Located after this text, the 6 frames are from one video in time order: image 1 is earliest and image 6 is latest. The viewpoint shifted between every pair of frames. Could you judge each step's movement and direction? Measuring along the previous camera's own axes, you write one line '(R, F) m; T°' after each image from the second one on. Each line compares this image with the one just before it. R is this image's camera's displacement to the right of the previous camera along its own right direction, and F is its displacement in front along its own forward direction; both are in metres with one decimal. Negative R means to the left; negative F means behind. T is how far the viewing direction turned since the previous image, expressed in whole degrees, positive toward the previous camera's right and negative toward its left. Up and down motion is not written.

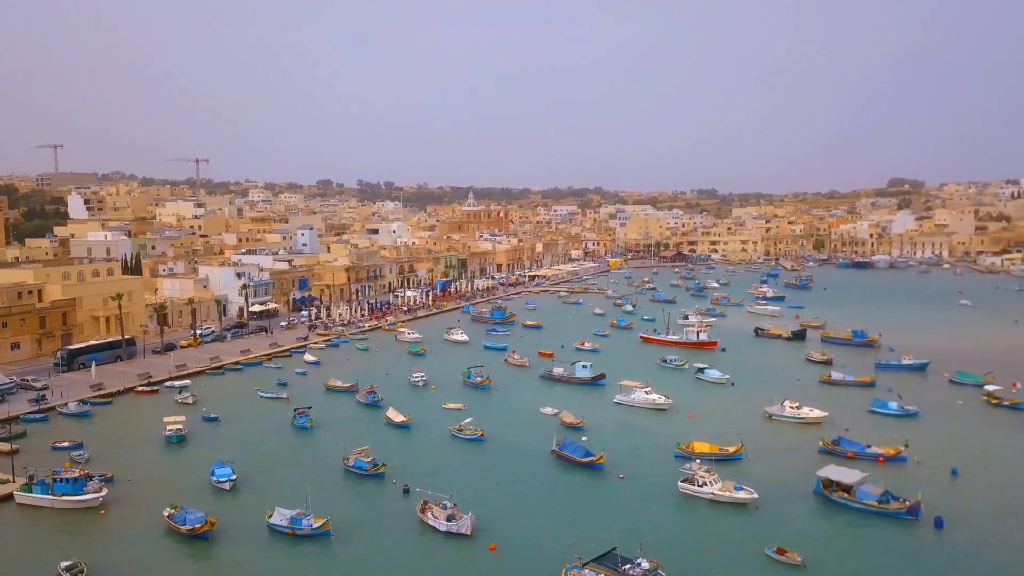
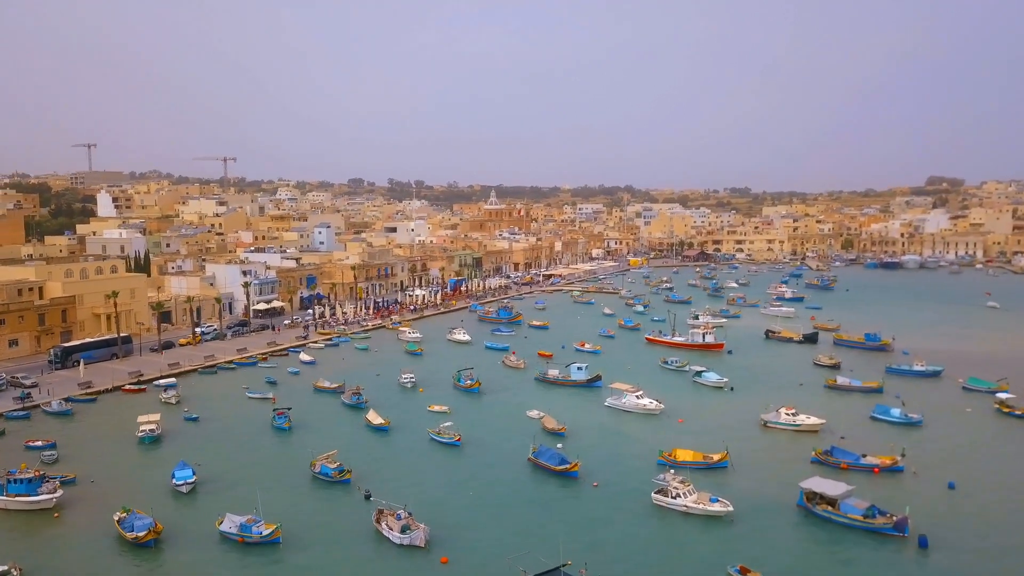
(+2.1, +1.1) m; -2°
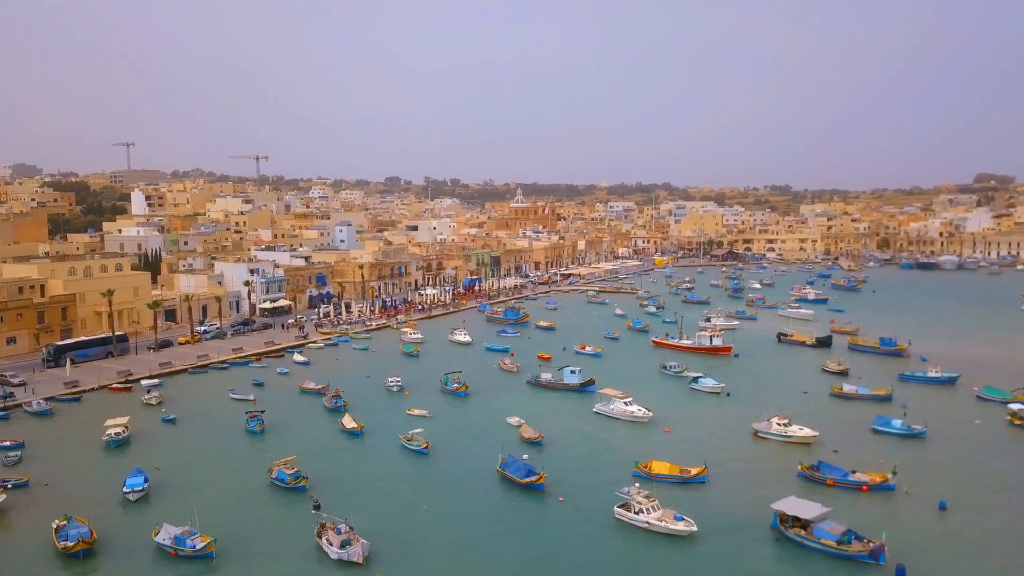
(+2.5, +1.4) m; -3°
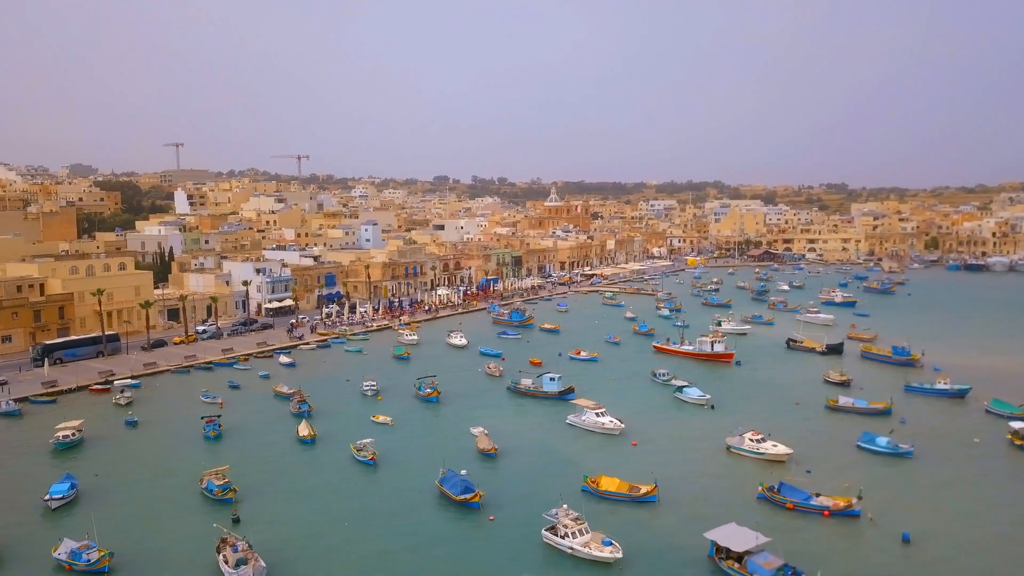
(+3.7, +1.6) m; -4°
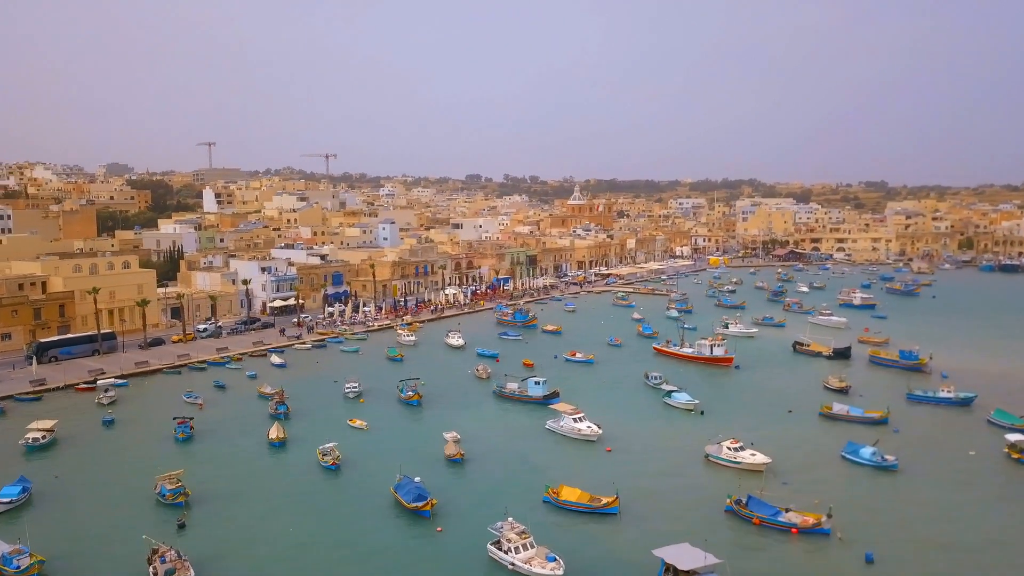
(+2.5, +0.9) m; -2°
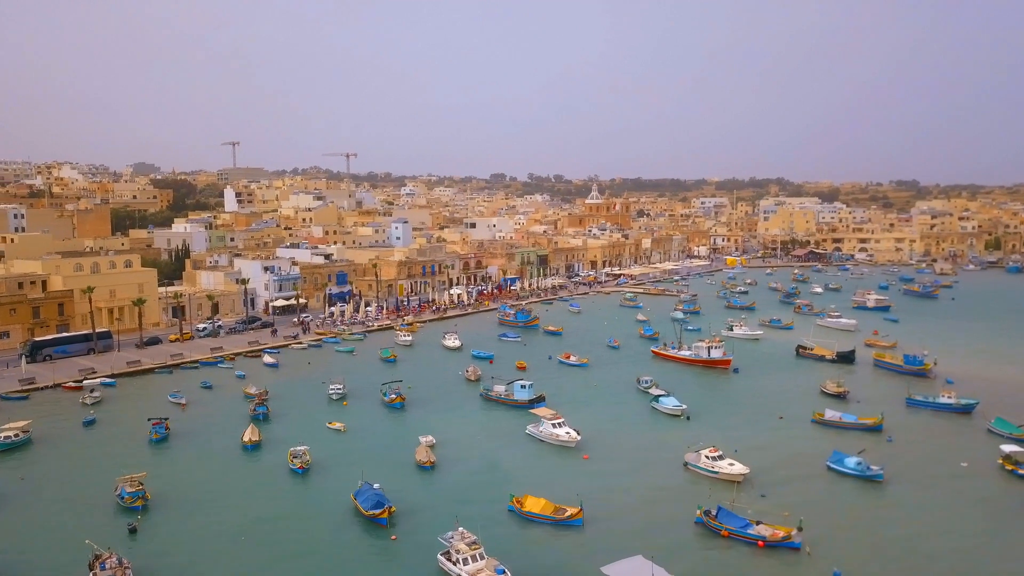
(+2.0, +0.8) m; -2°
